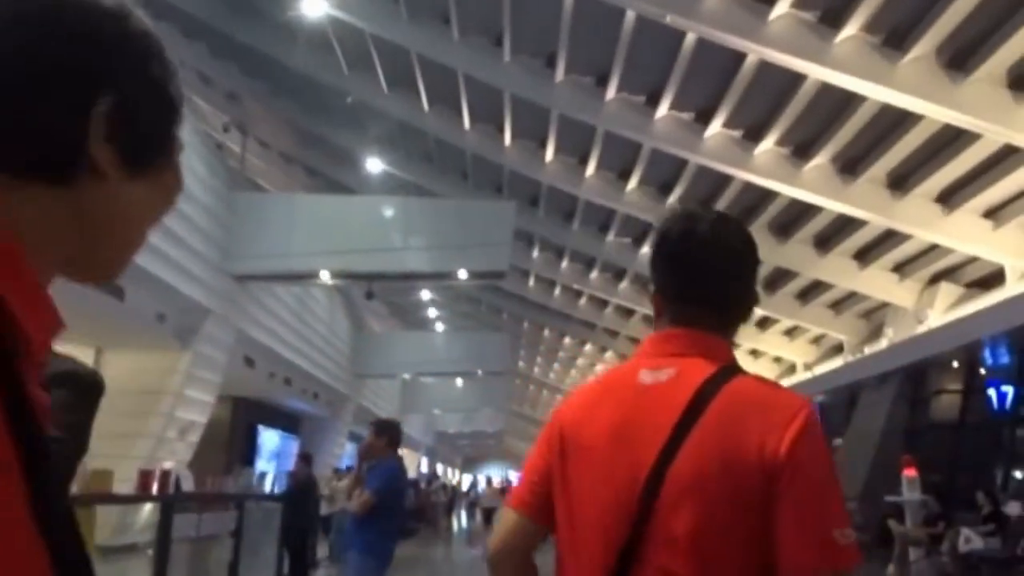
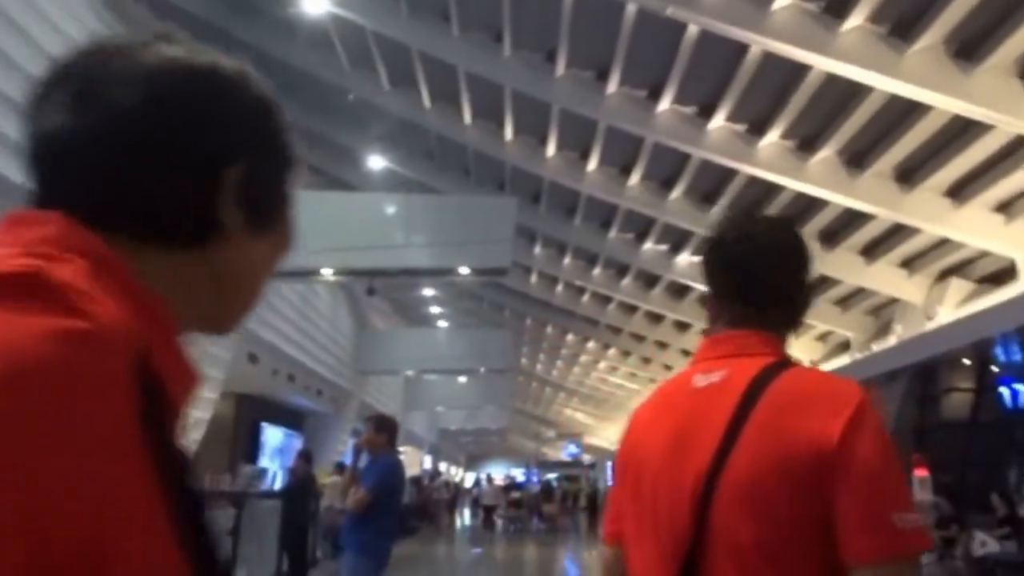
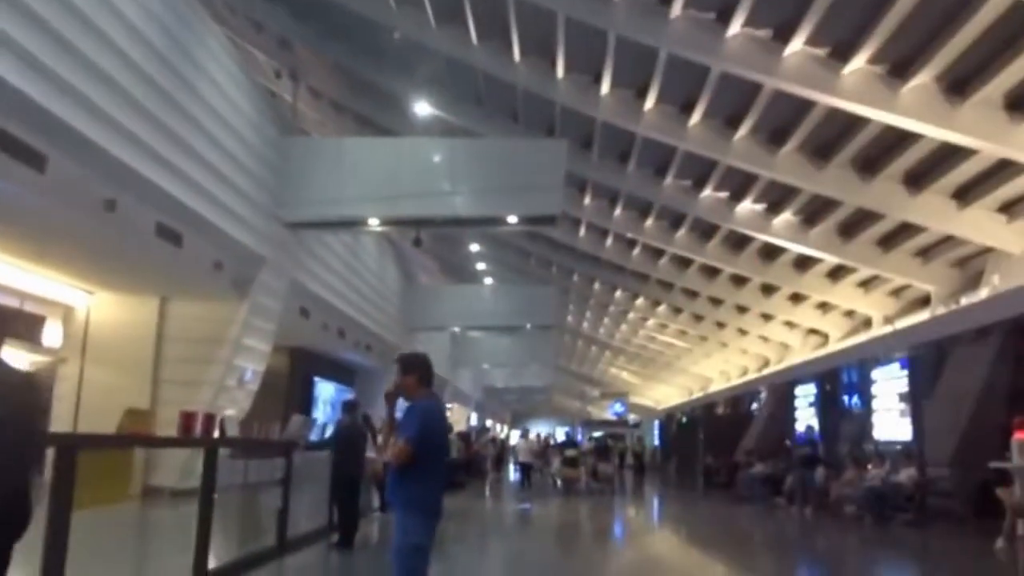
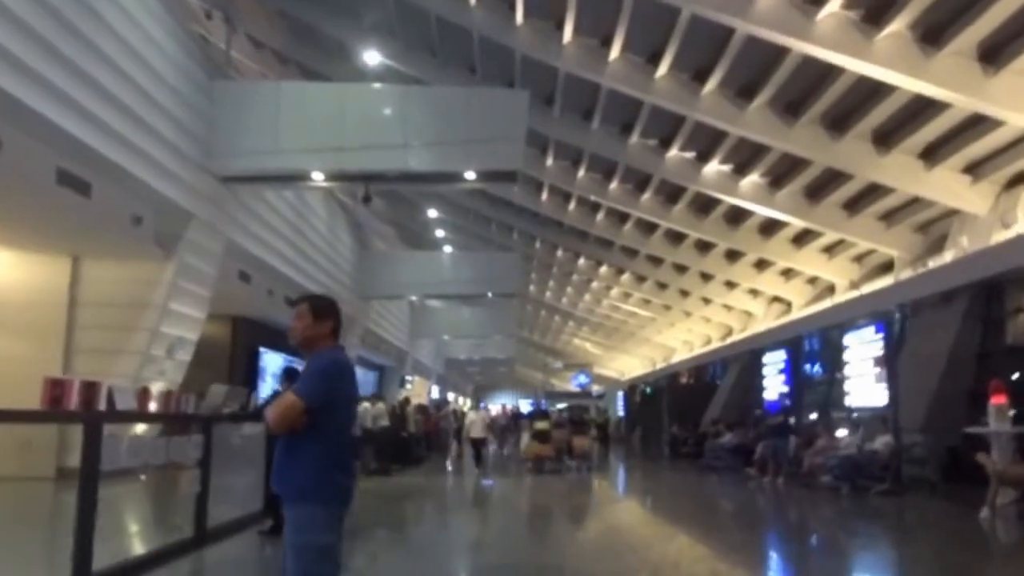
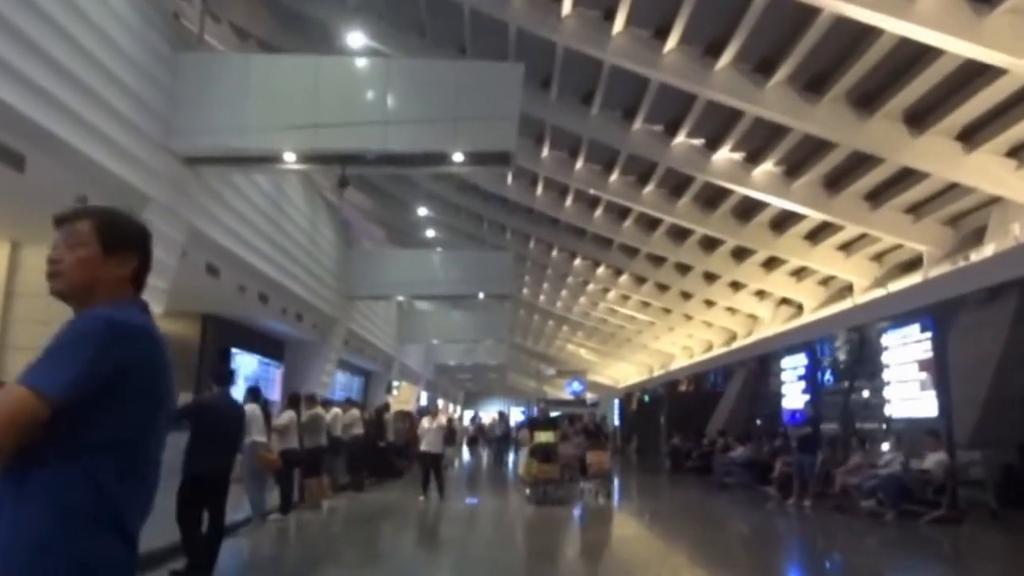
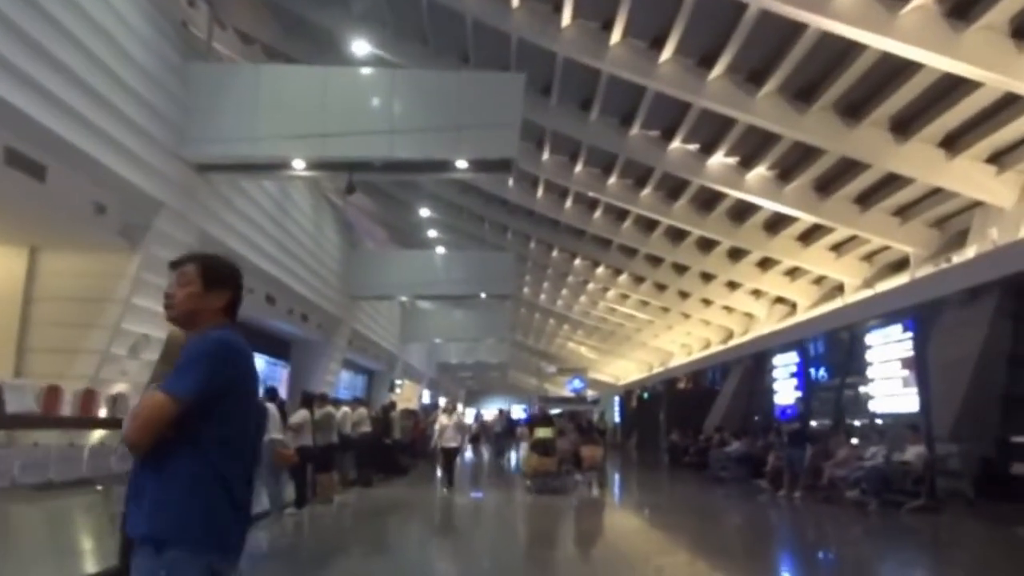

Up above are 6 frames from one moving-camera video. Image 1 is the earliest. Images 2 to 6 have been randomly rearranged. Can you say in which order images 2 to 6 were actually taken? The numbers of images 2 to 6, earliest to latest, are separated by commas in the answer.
2, 3, 4, 6, 5
